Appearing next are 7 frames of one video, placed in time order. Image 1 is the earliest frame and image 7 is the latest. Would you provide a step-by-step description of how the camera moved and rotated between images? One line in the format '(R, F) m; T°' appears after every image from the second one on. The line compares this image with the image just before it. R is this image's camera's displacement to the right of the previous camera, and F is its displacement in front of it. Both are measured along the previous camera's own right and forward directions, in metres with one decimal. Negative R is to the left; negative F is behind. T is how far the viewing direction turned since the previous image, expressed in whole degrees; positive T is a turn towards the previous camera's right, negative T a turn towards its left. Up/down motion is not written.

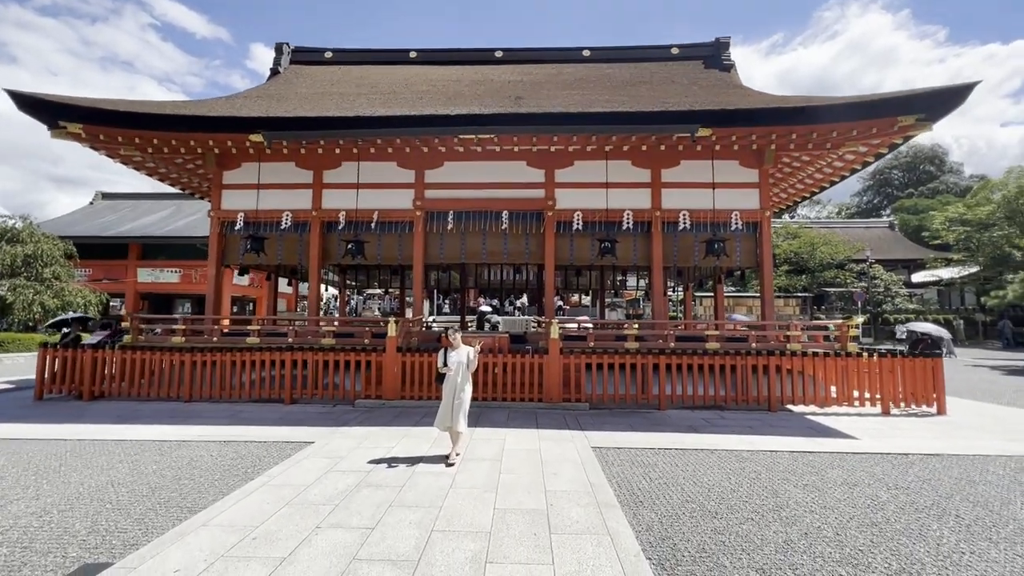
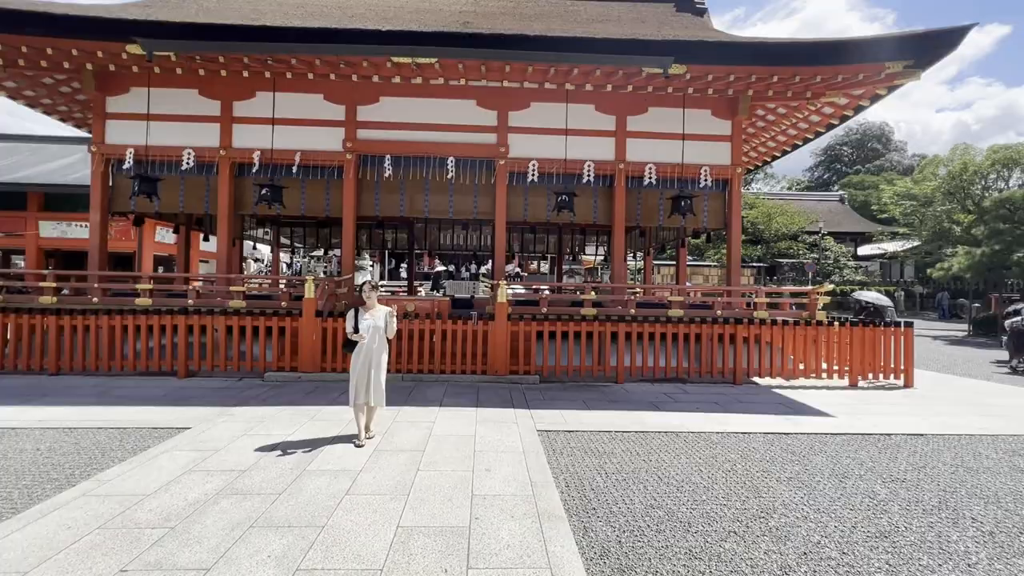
(+0.3, +1.1) m; +5°
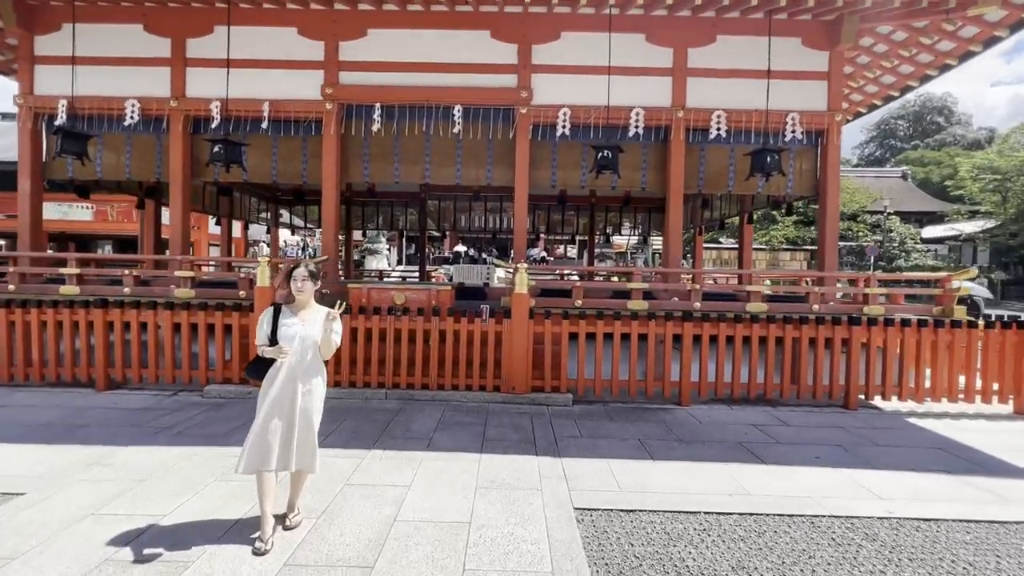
(0.0, +2.0) m; -3°
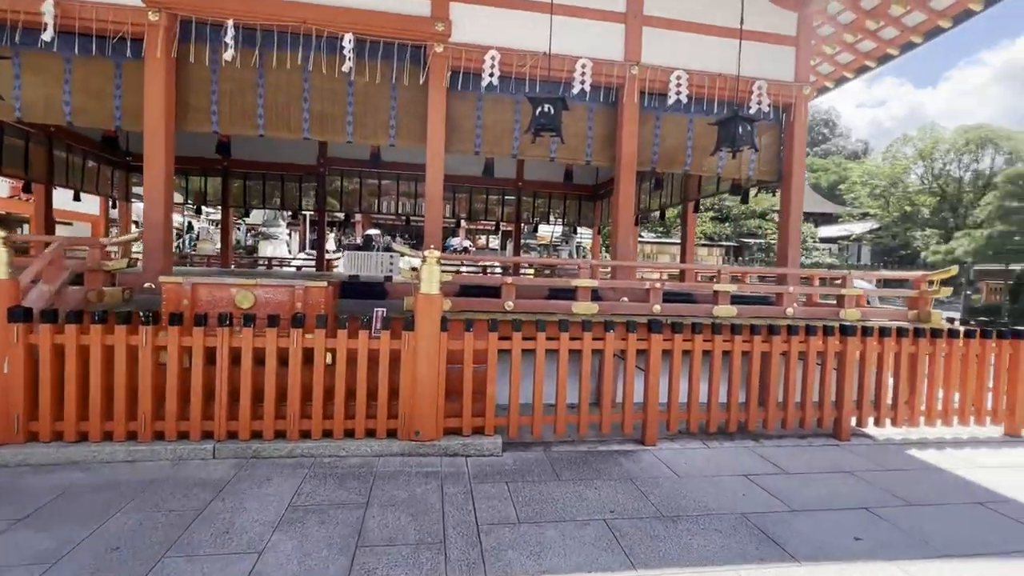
(+0.1, +1.6) m; +10°
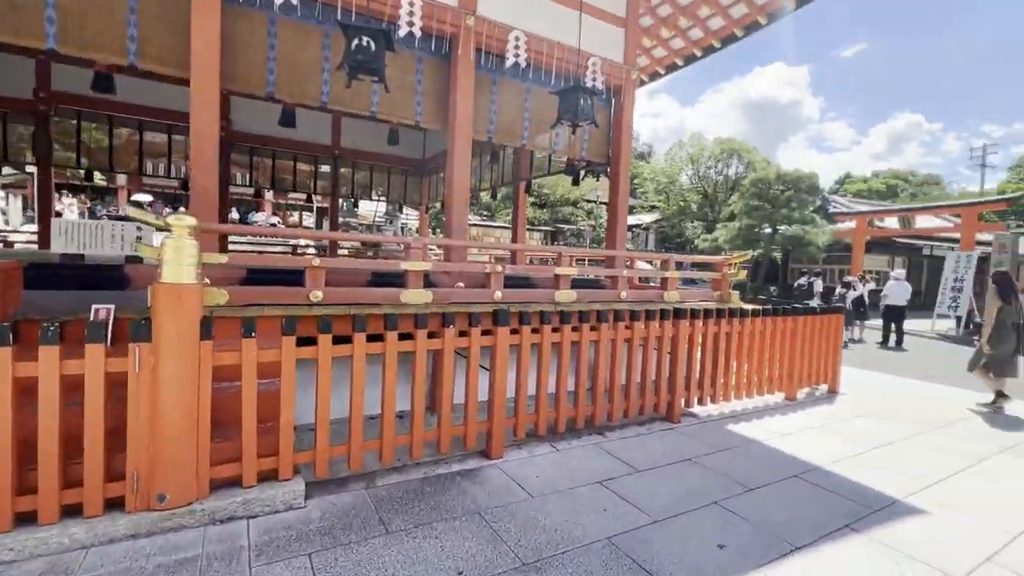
(+0.1, +0.8) m; +21°
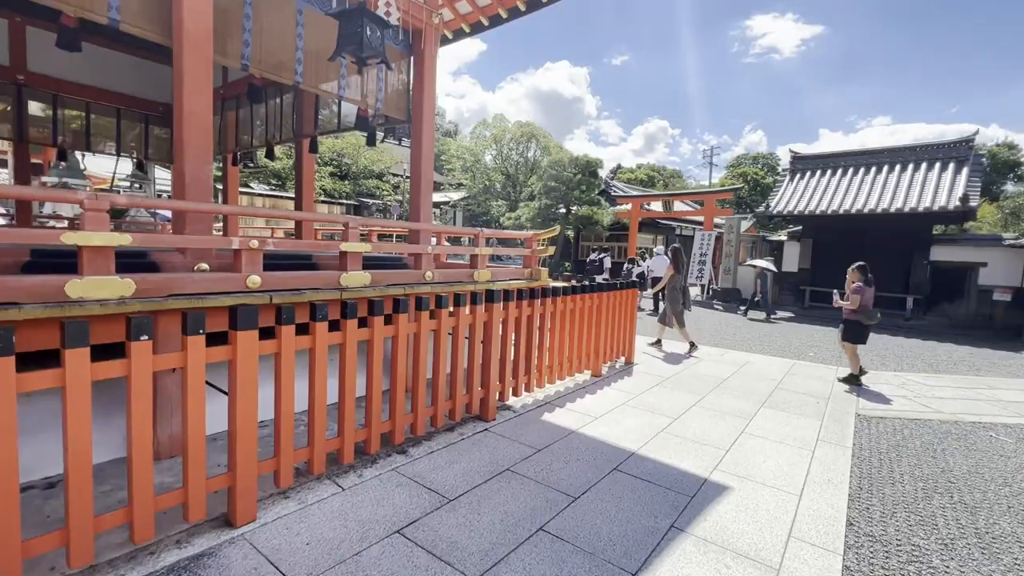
(+0.2, +0.8) m; +23°
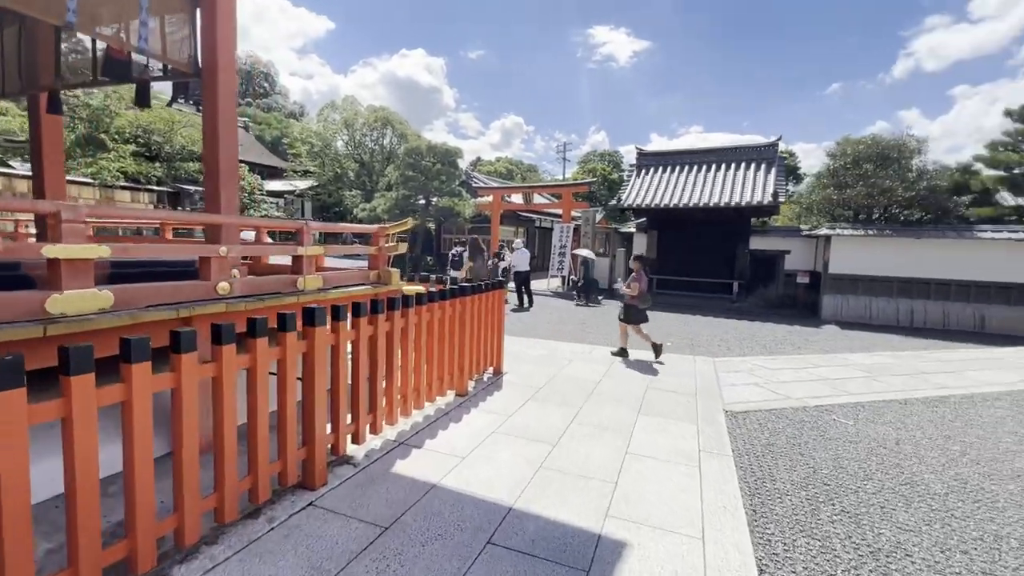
(+0.2, +0.9) m; +16°
